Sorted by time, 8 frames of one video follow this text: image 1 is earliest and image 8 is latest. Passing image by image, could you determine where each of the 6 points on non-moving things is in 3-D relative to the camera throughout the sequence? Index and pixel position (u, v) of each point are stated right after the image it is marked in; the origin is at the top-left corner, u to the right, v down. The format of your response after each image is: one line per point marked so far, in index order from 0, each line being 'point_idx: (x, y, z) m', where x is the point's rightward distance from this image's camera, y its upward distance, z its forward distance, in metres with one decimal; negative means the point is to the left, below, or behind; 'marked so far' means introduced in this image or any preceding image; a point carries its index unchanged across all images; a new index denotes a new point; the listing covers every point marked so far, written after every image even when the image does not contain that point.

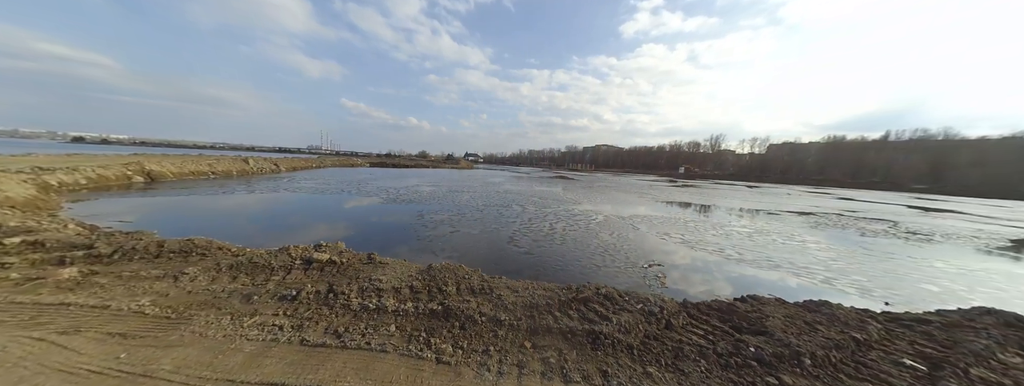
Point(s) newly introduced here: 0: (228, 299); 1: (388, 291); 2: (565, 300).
0: (-3.3, -1.2, +3.1) m
1: (-1.6, -1.3, +3.4) m
2: (+0.8, -1.4, +3.4) m
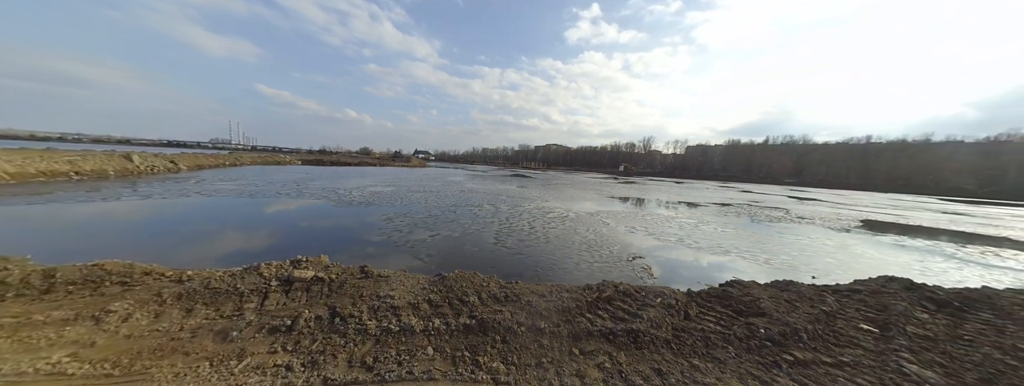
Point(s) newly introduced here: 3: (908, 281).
0: (-2.8, -1.3, +2.4) m
1: (-1.2, -1.3, +3.0) m
2: (+1.1, -1.4, +3.4) m
3: (+7.3, -1.6, +4.6) m
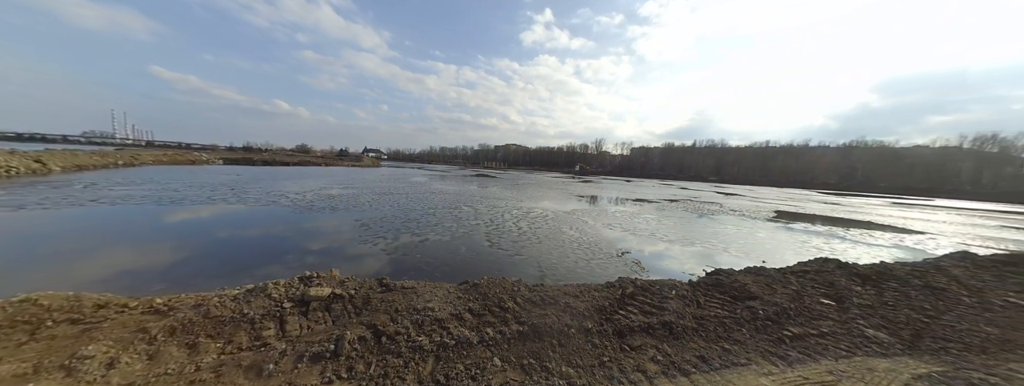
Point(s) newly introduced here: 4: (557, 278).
0: (-2.2, -1.4, +2.0) m
1: (-0.6, -1.4, +2.9) m
2: (+1.5, -1.5, +3.7) m
3: (+7.5, -1.6, +5.8) m
4: (+0.9, -1.7, +5.3) m
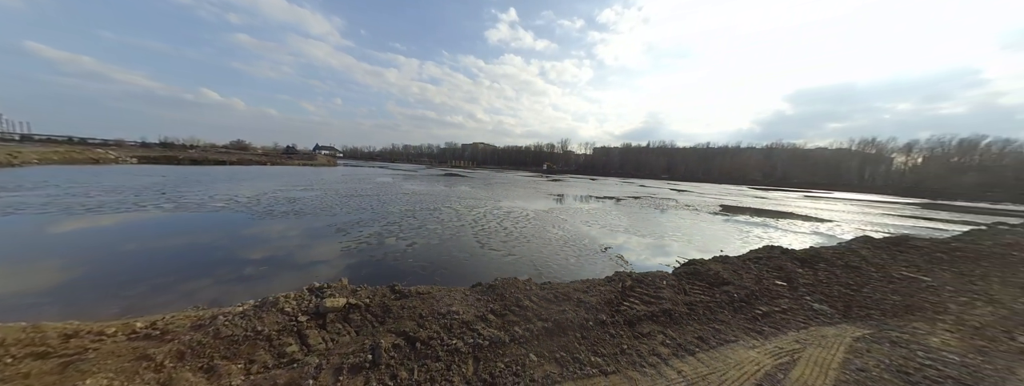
0: (-1.8, -1.5, +1.9) m
1: (-0.4, -1.5, +2.9) m
2: (+1.7, -1.5, +4.0) m
3: (+7.3, -1.5, +6.9) m
4: (+0.9, -1.8, +5.6) m
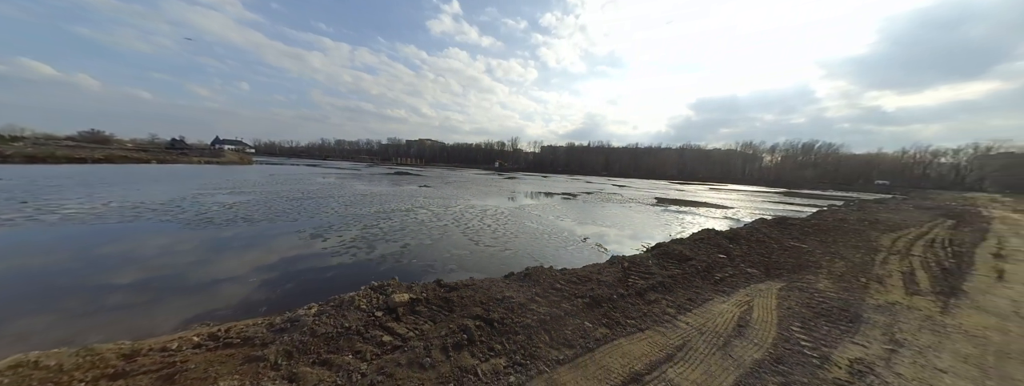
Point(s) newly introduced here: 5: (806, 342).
0: (-0.9, -1.5, +2.1) m
1: (+0.3, -1.4, +3.4) m
2: (+2.1, -1.4, +4.9) m
3: (+7.0, -1.3, +8.8) m
4: (+1.0, -1.7, +6.3) m
5: (+3.7, -1.9, +3.3) m
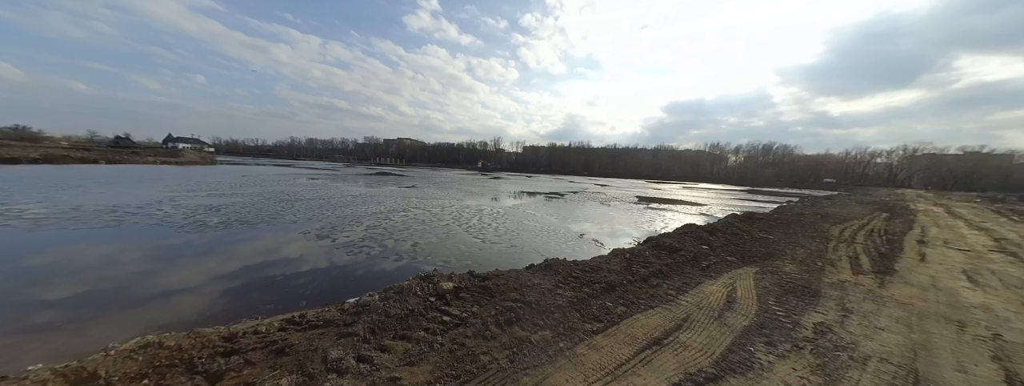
0: (-0.4, -1.5, +2.5) m
1: (+0.7, -1.4, +3.9) m
2: (+2.4, -1.4, +5.5) m
3: (+7.0, -1.3, +9.8) m
4: (+1.2, -1.7, +6.8) m
5: (+4.1, -1.8, +4.0) m
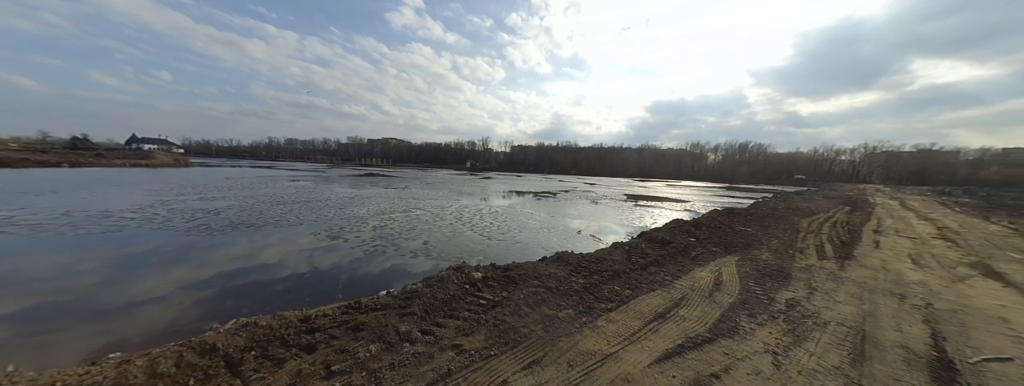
0: (0.0, -1.5, +3.0) m
1: (+1.0, -1.4, +4.4) m
2: (+2.6, -1.4, +6.1) m
3: (+7.0, -1.1, +10.6) m
4: (+1.4, -1.7, +7.3) m
5: (+4.5, -1.8, +4.7) m
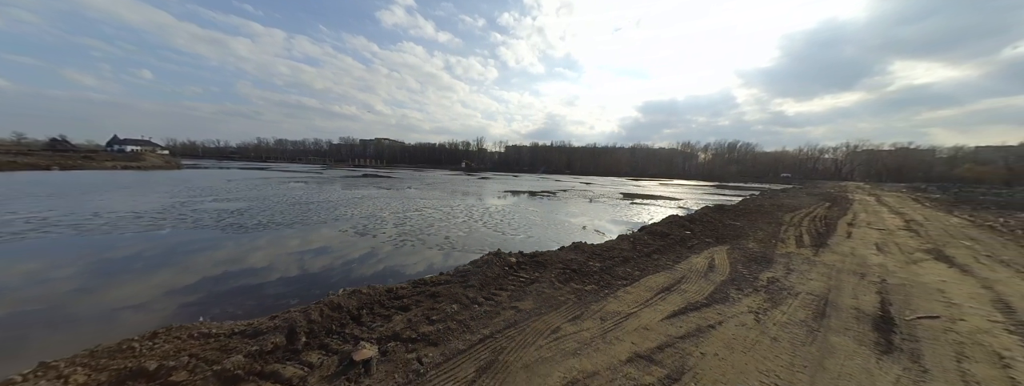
0: (+0.6, -1.4, +3.7) m
1: (+1.5, -1.3, +5.2) m
2: (+3.1, -1.3, +6.9) m
3: (+7.4, -1.0, +11.5) m
4: (+1.8, -1.6, +8.1) m
5: (+5.0, -1.7, +5.5) m
